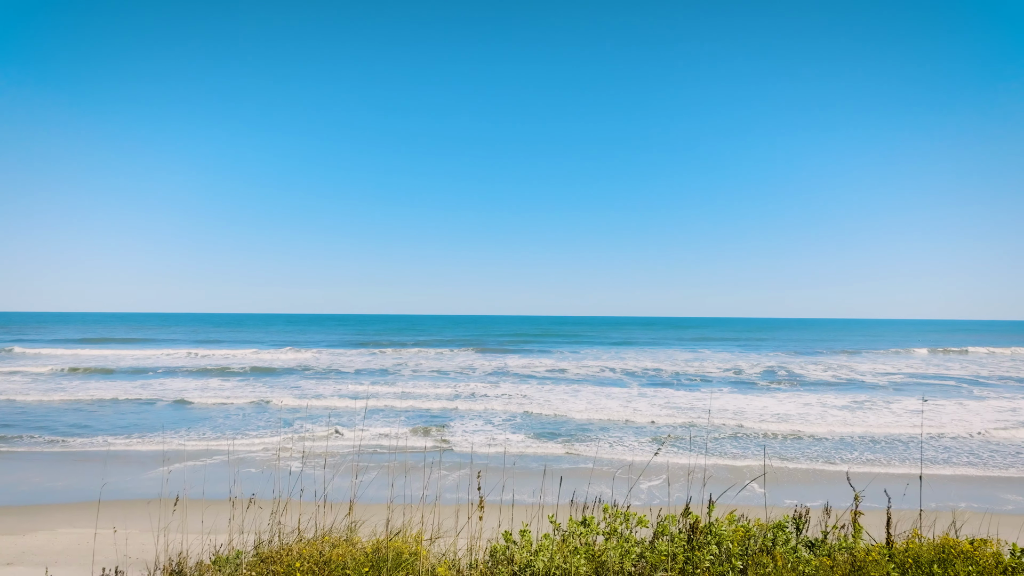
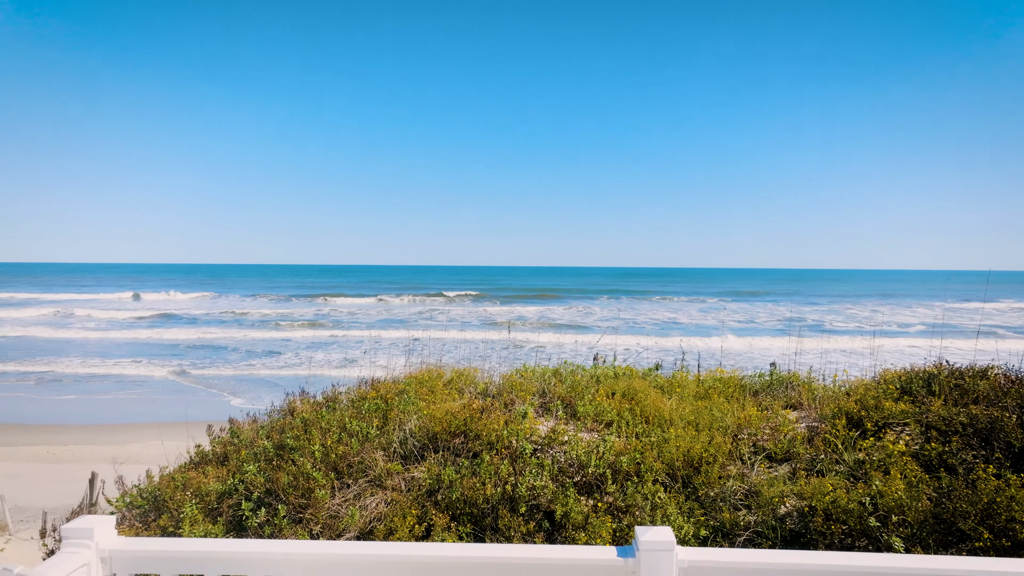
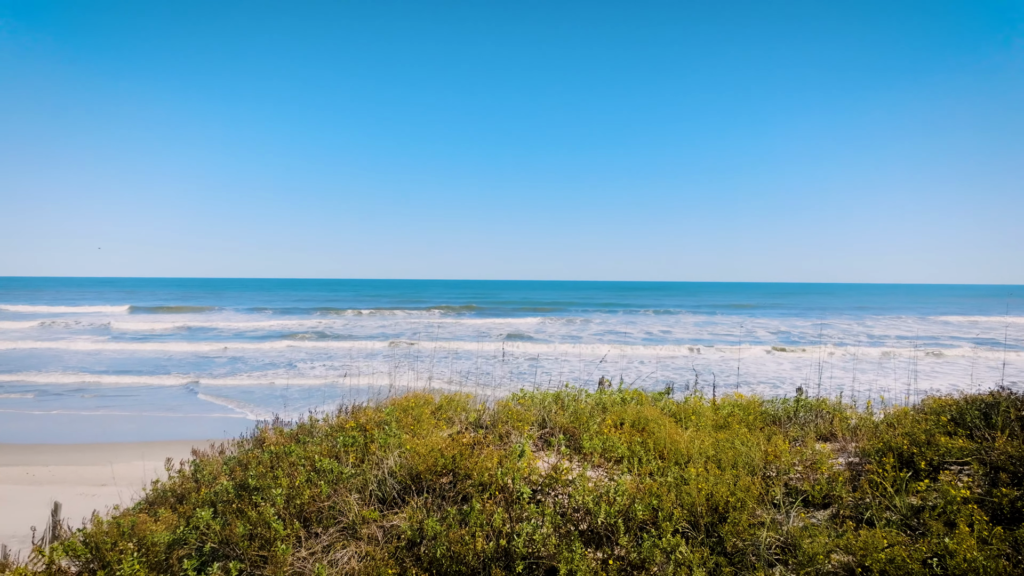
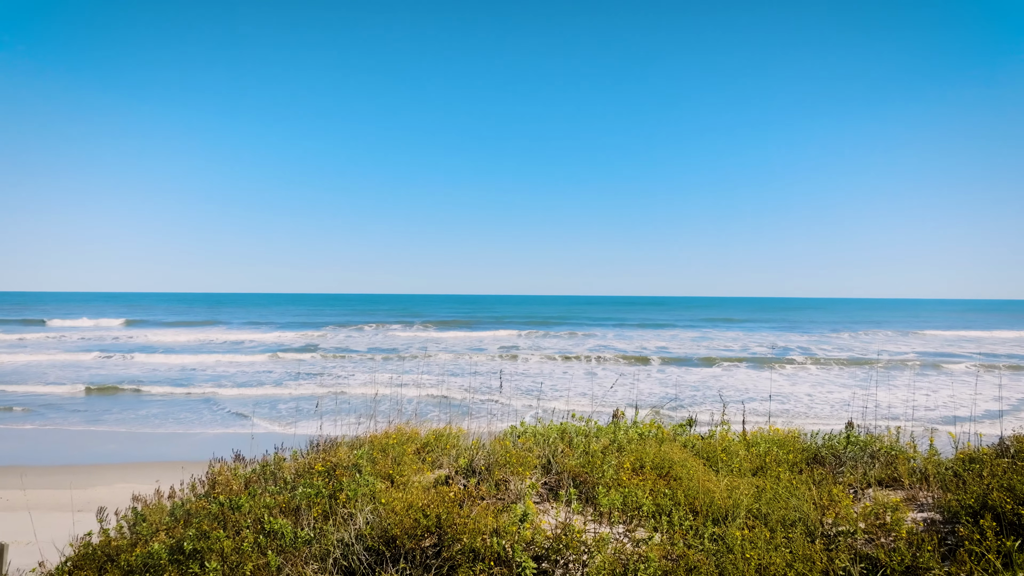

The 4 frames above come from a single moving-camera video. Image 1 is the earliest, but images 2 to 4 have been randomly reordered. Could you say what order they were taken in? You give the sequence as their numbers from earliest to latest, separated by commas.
4, 3, 2
